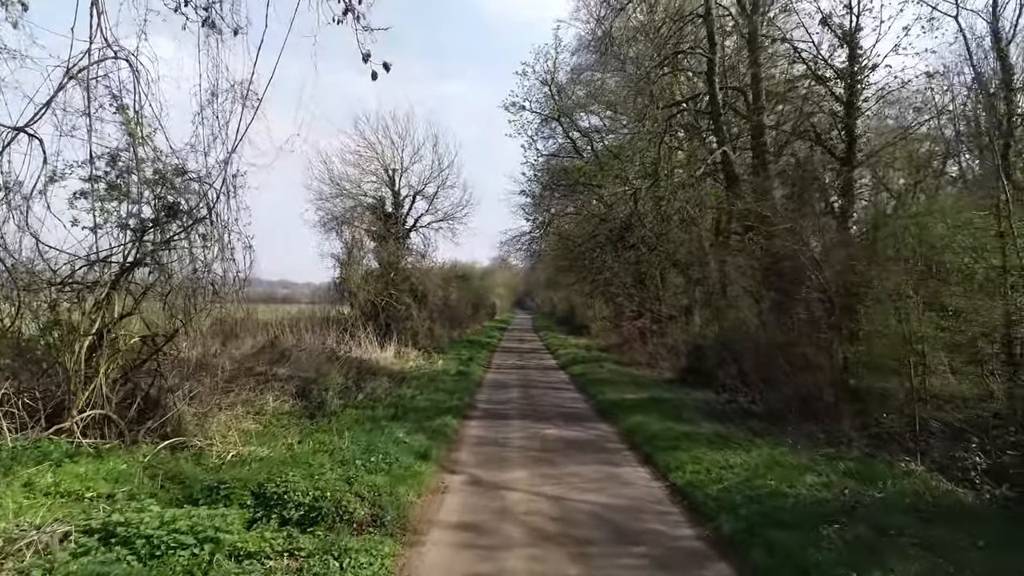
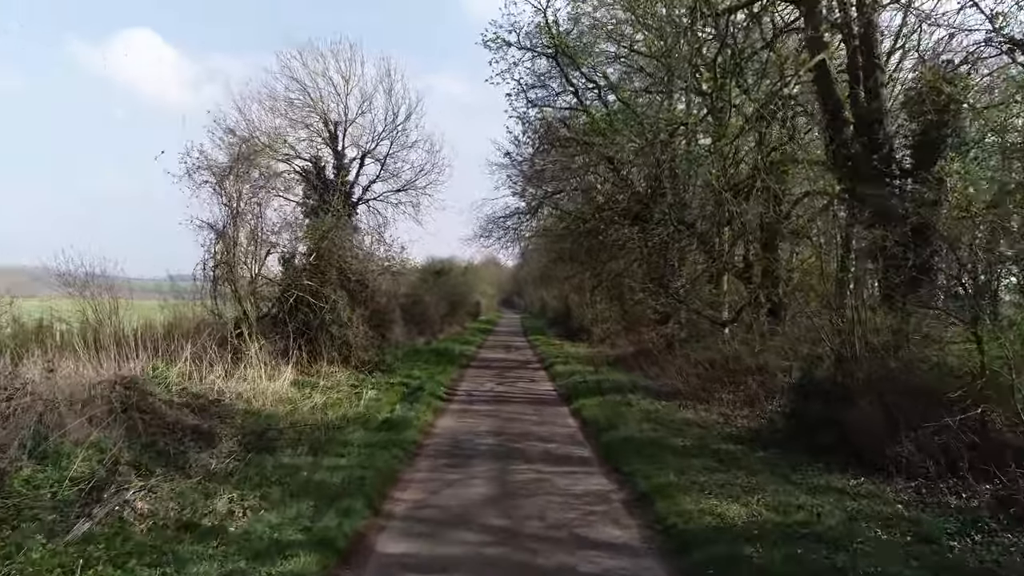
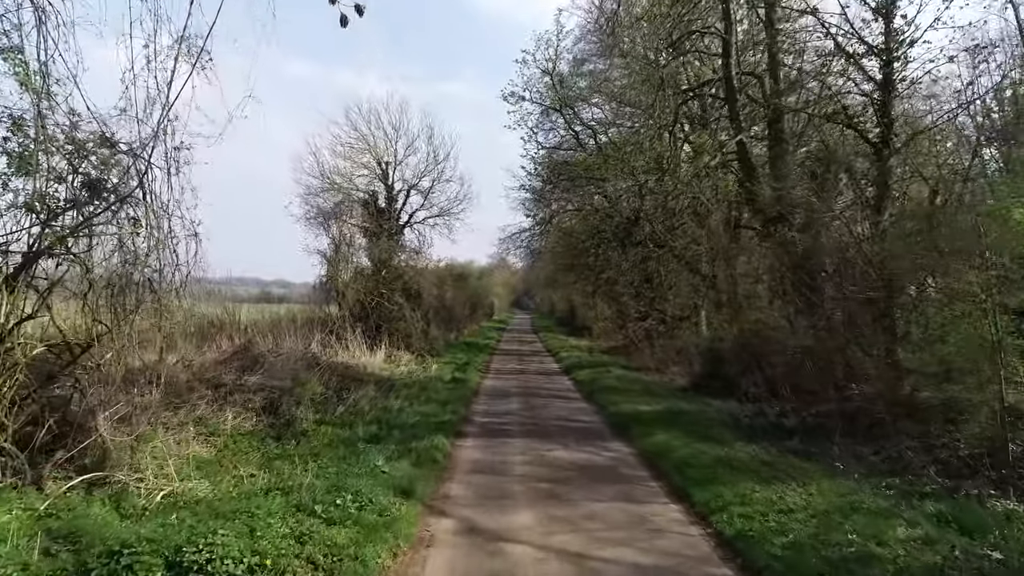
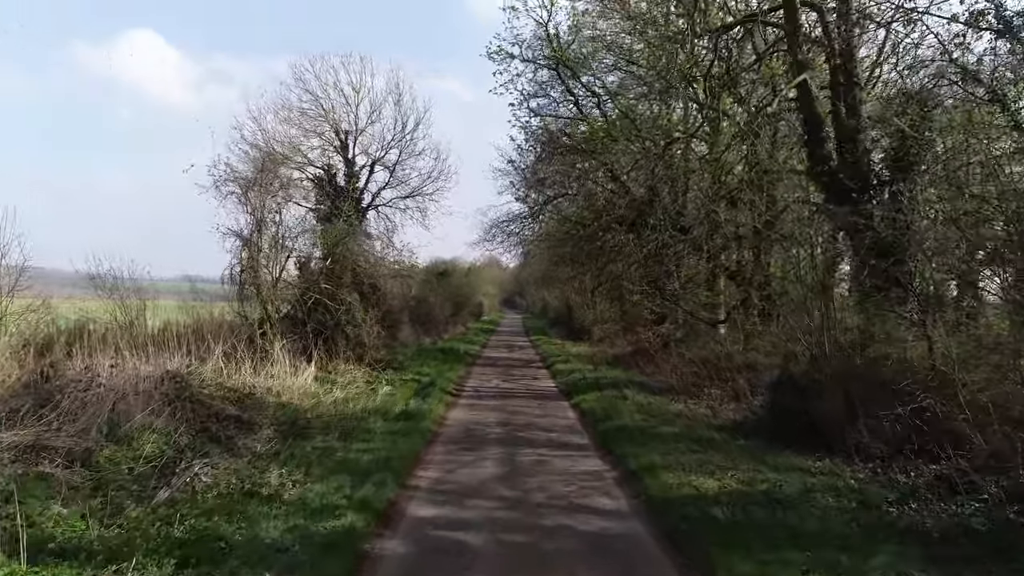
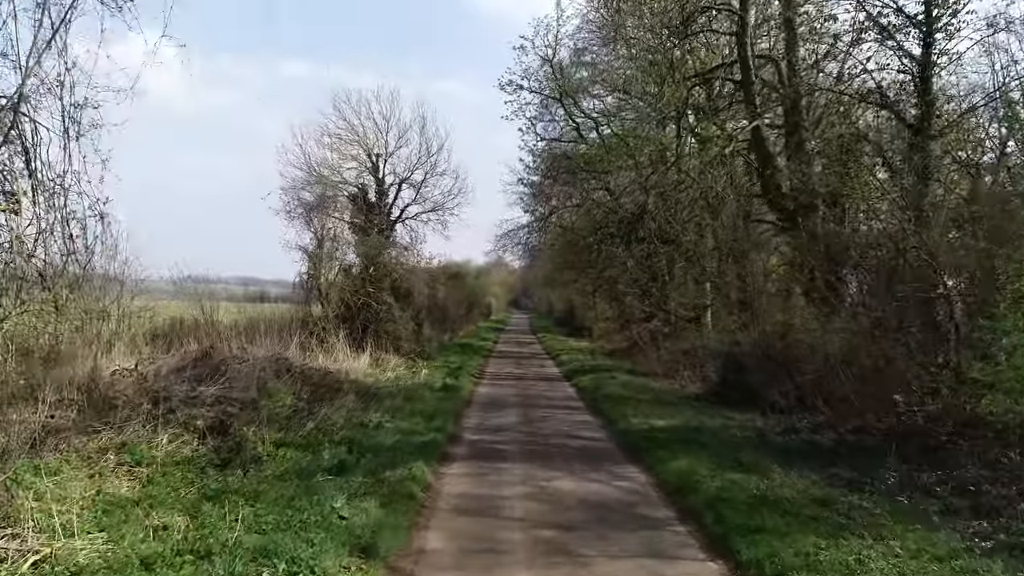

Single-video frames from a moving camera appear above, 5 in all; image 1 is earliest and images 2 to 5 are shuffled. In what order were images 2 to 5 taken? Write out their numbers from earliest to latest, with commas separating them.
3, 5, 4, 2
